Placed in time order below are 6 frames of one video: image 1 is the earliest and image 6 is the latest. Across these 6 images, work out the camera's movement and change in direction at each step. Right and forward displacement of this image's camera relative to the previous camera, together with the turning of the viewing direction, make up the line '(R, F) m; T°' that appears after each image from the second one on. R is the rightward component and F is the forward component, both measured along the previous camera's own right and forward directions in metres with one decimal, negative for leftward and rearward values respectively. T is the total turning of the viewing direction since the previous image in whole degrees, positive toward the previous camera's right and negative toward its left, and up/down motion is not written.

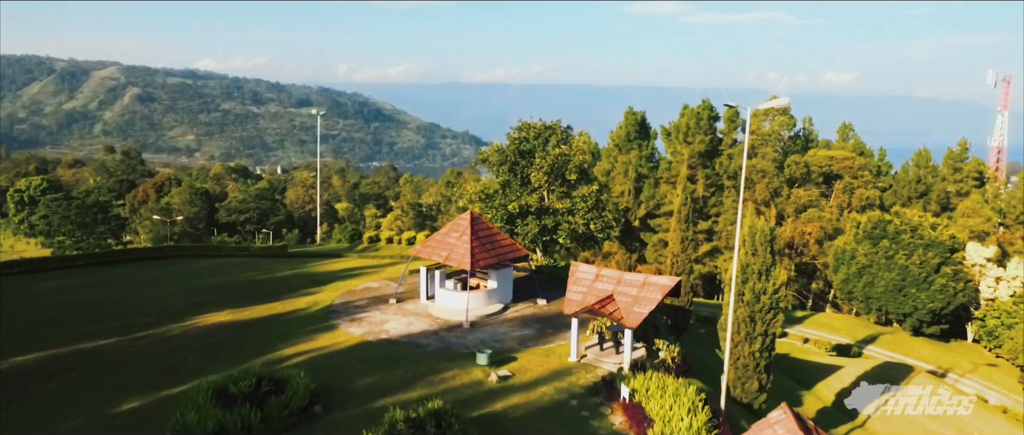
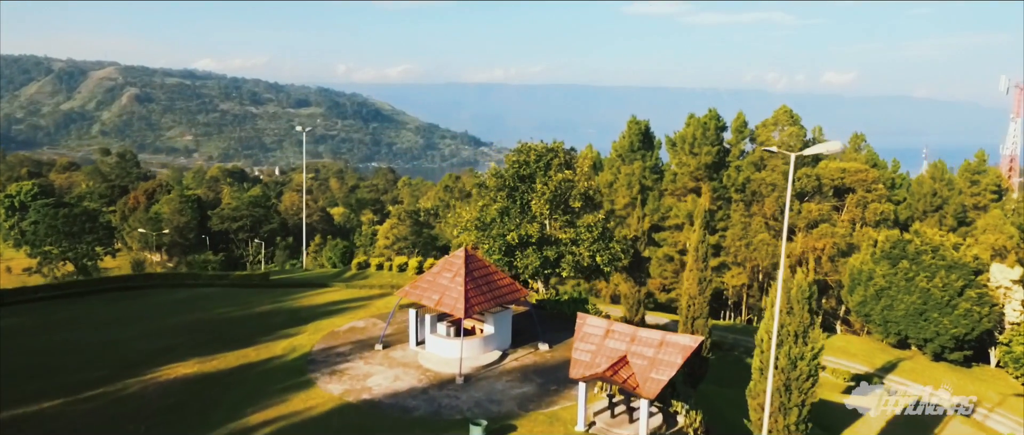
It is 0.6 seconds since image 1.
(0.0, +1.0) m; 0°
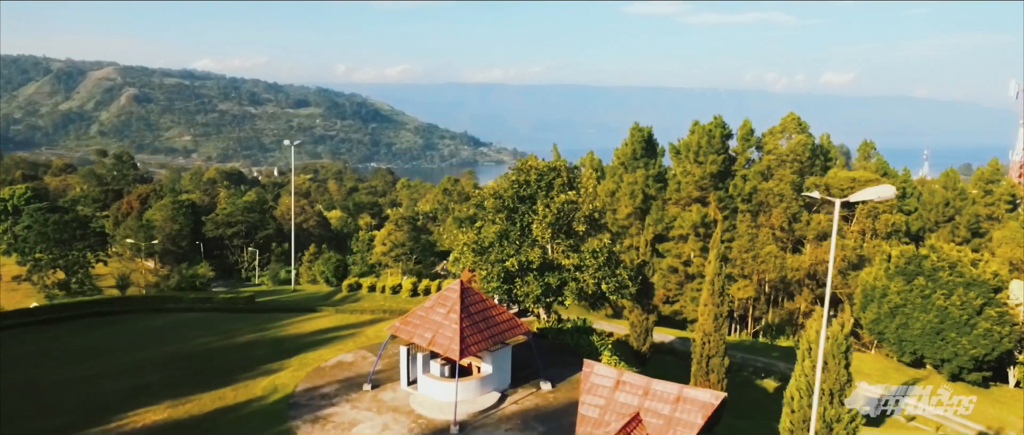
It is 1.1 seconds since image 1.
(0.0, +0.7) m; 0°
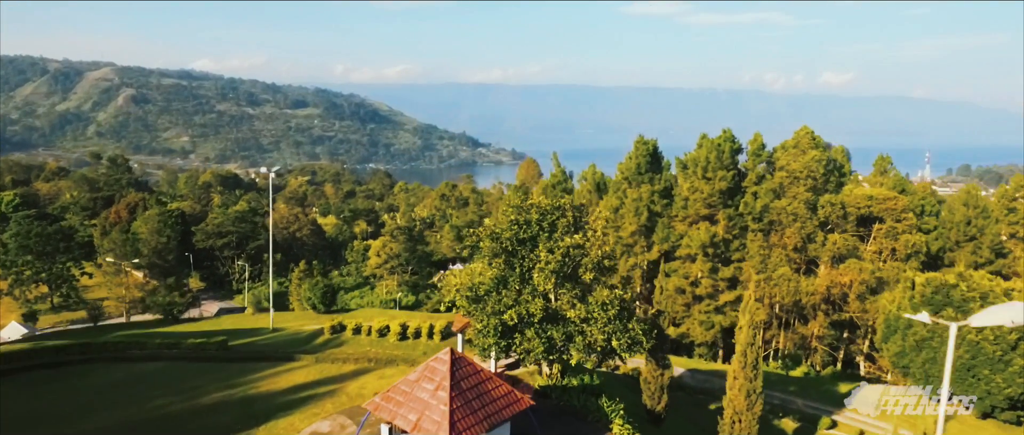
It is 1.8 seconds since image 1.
(0.0, +1.1) m; 0°
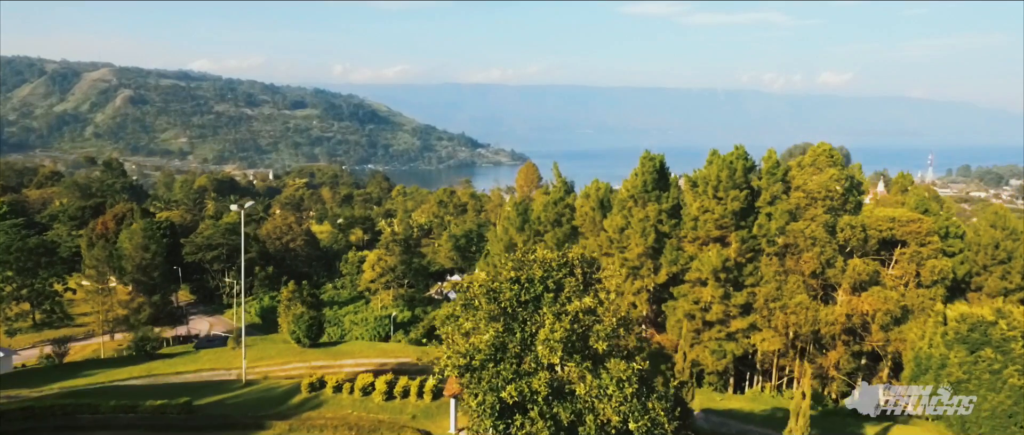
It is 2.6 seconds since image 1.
(0.0, +1.3) m; 0°
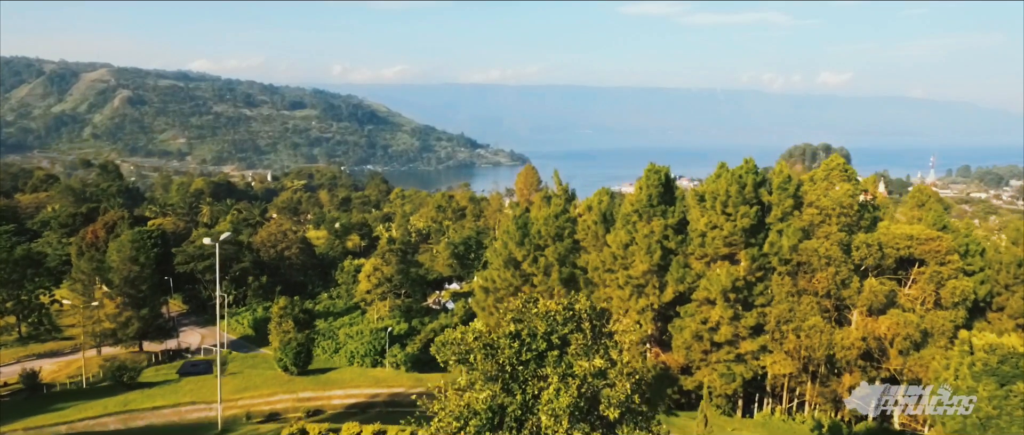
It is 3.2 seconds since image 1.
(0.0, +0.9) m; 0°
